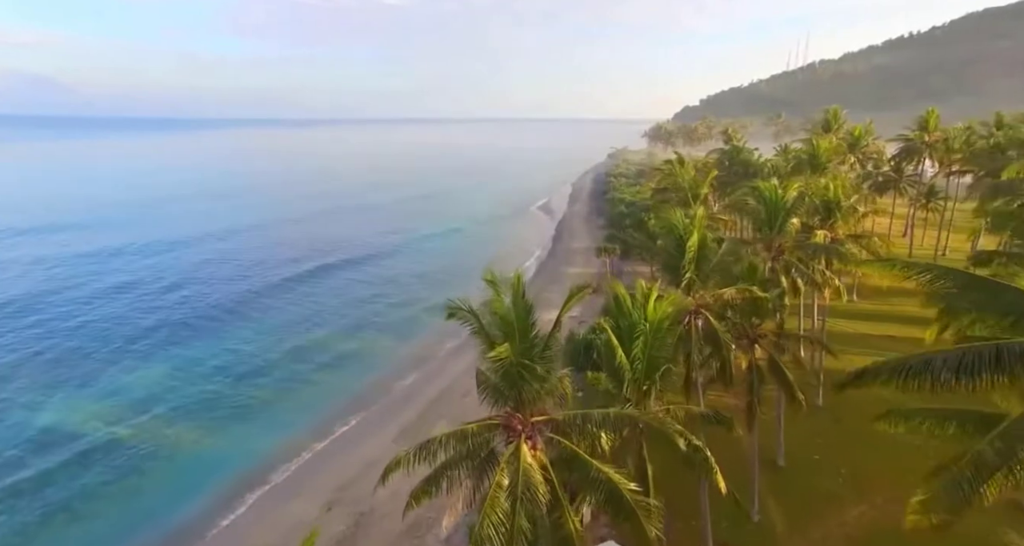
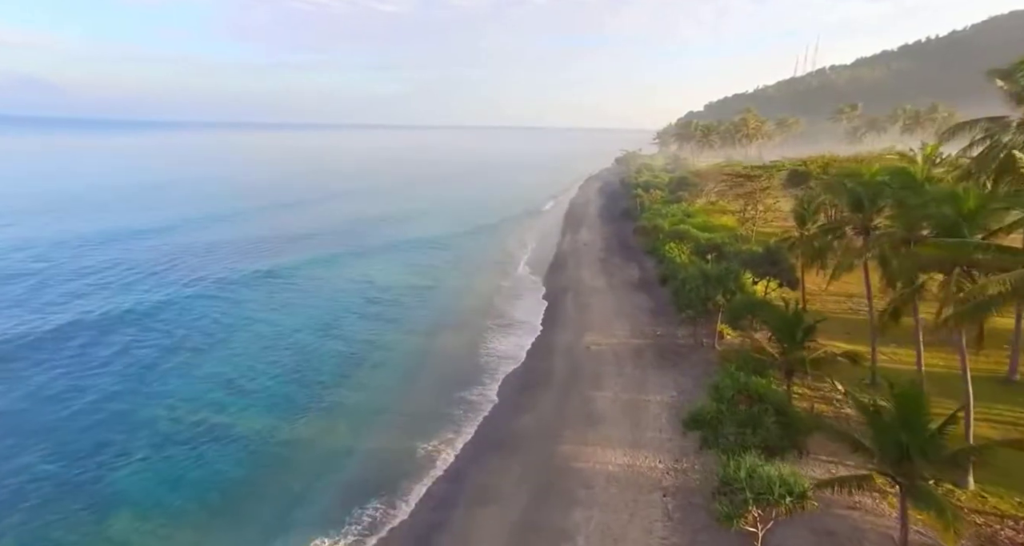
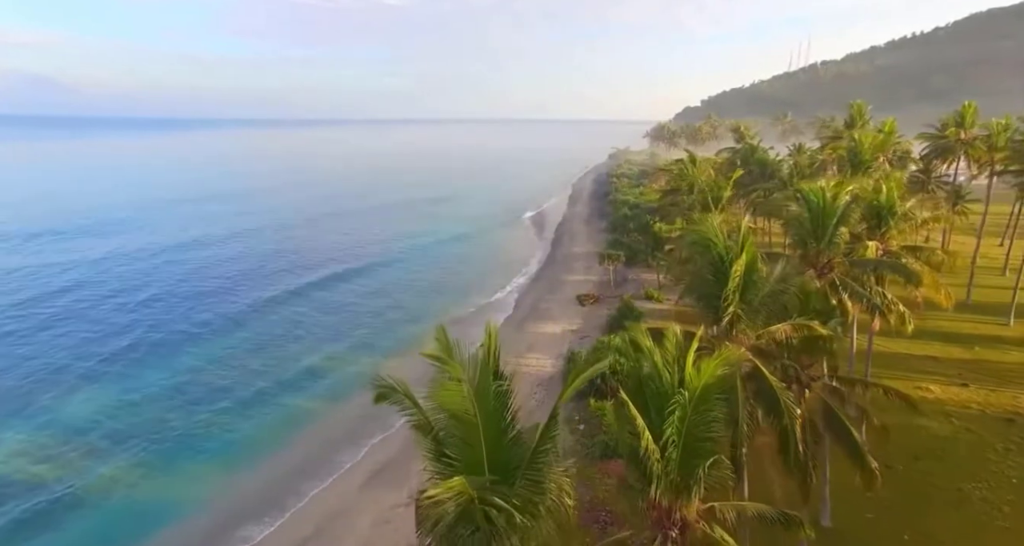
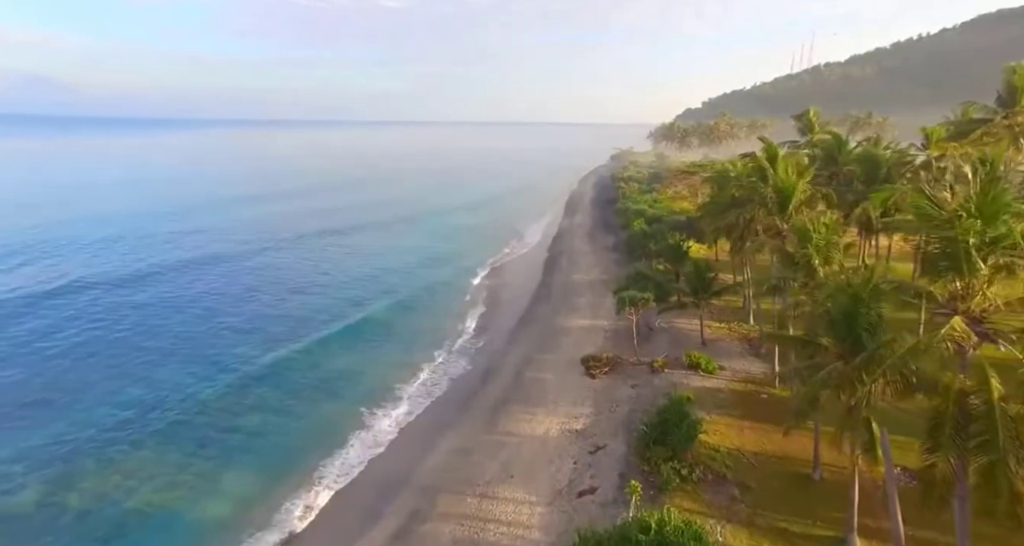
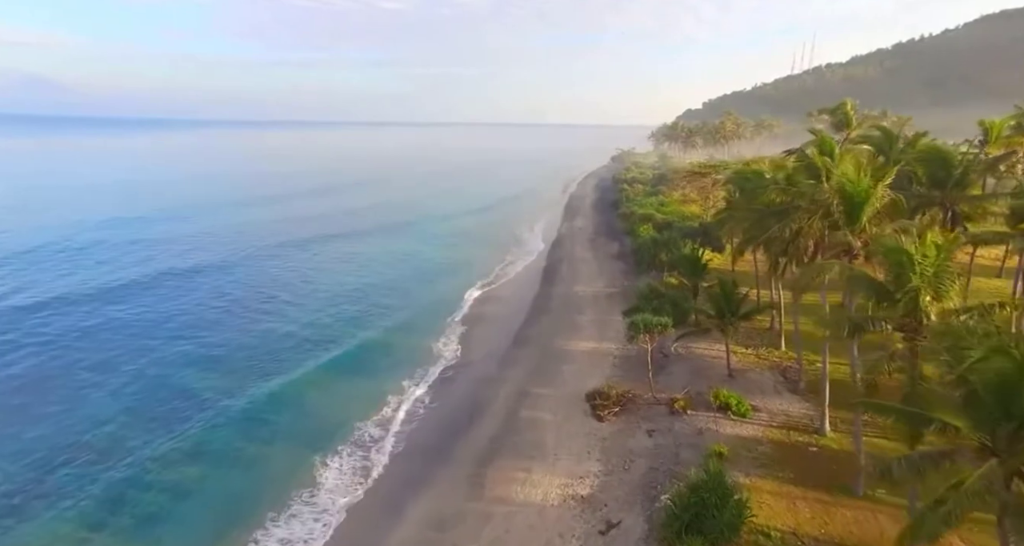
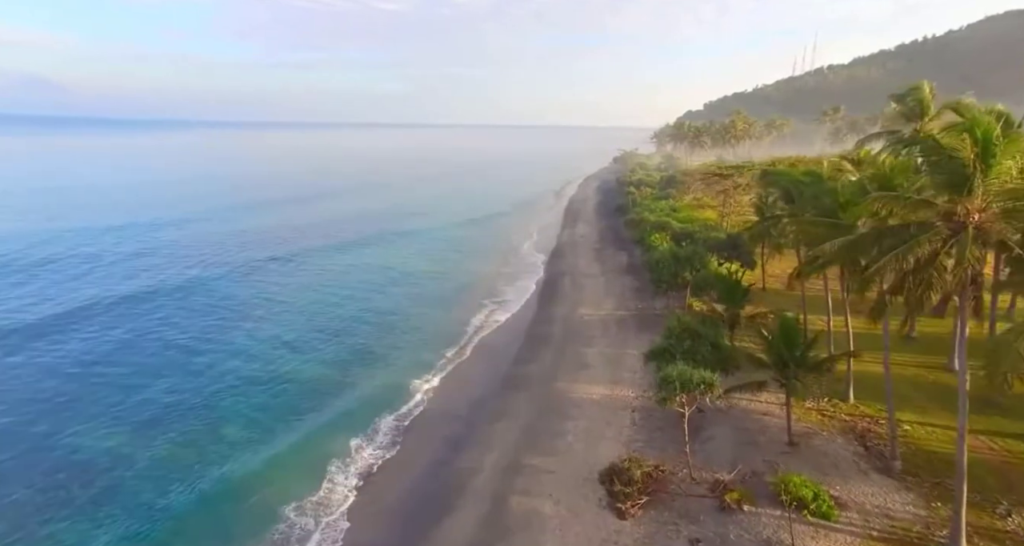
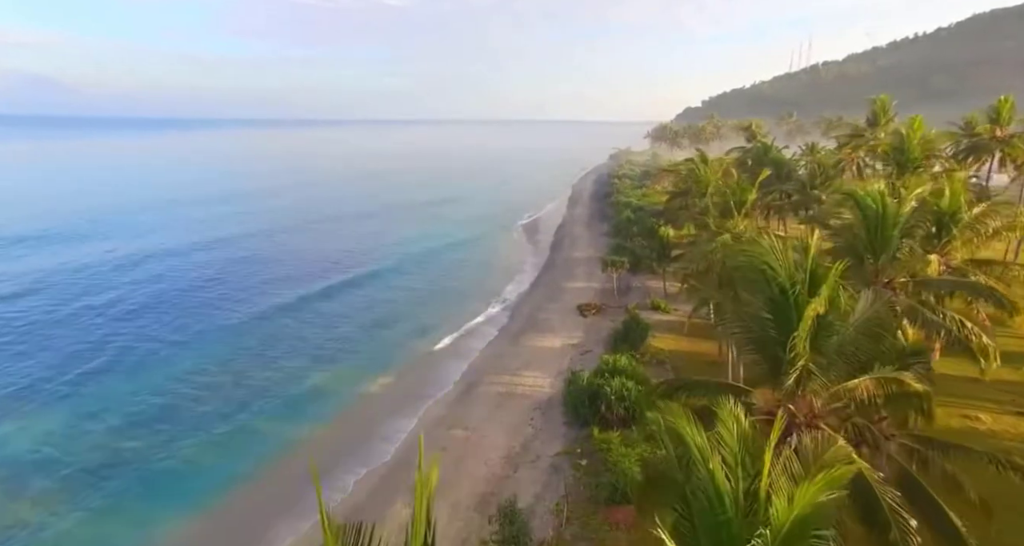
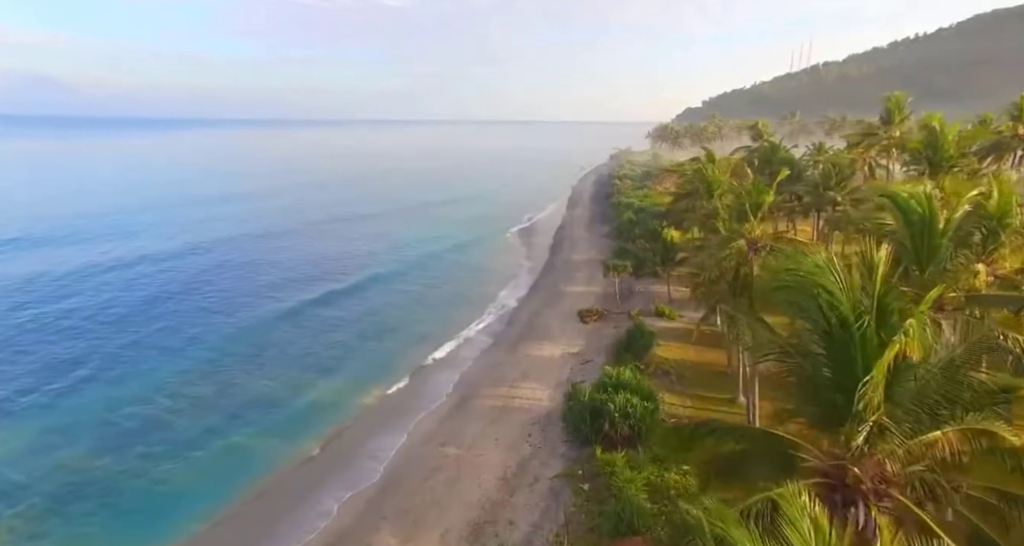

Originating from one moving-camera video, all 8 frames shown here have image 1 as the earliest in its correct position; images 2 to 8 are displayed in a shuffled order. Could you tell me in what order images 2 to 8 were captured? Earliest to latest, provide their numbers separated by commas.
3, 7, 8, 4, 5, 6, 2
